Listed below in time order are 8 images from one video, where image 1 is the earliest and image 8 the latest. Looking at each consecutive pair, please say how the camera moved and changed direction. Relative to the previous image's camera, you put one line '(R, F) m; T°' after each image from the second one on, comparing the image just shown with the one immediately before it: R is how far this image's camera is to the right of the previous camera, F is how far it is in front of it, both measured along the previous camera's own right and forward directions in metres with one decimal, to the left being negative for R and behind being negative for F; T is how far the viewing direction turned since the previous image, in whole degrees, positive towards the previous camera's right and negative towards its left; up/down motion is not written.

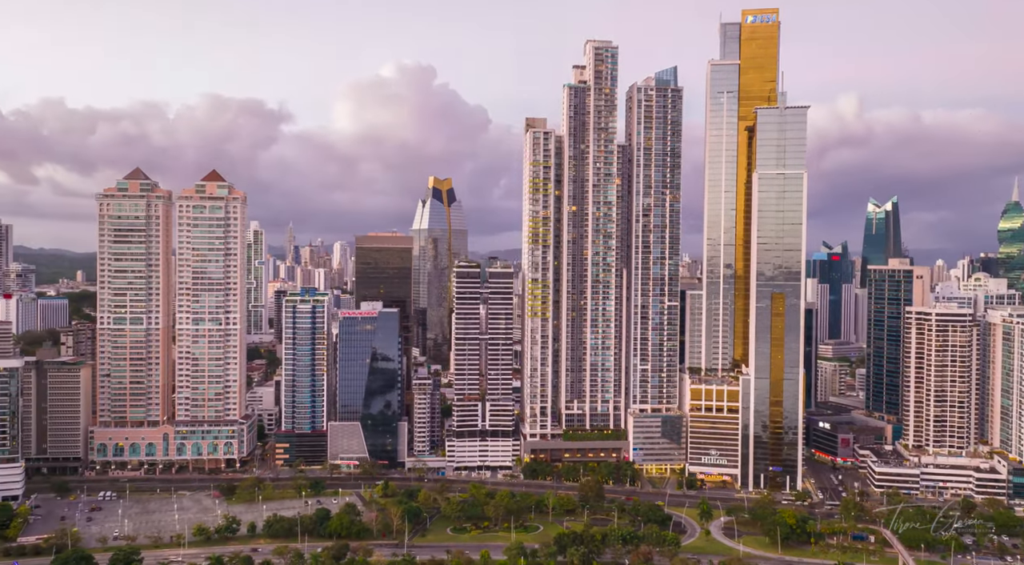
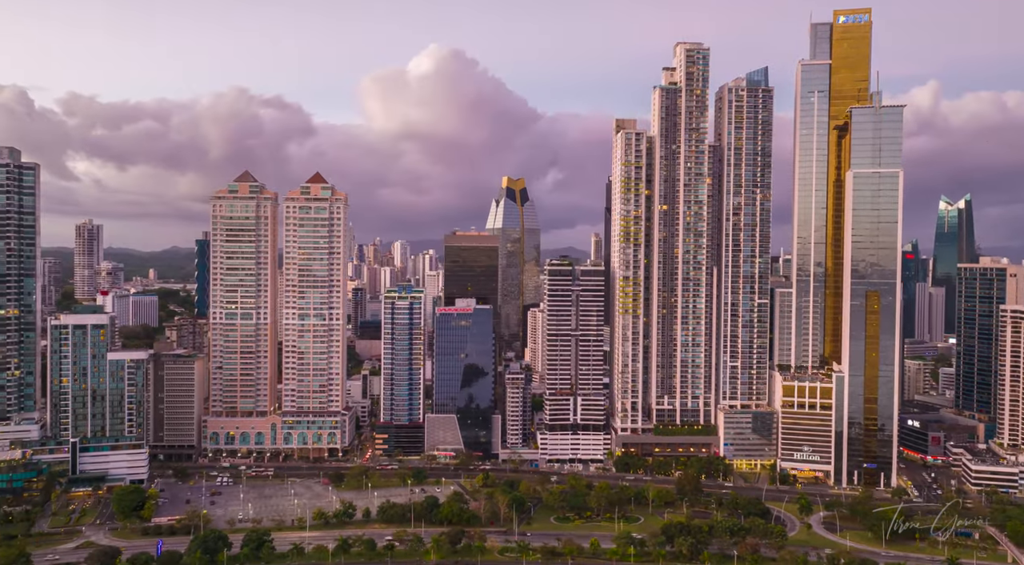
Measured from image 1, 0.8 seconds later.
(-5.9, -2.3) m; -3°
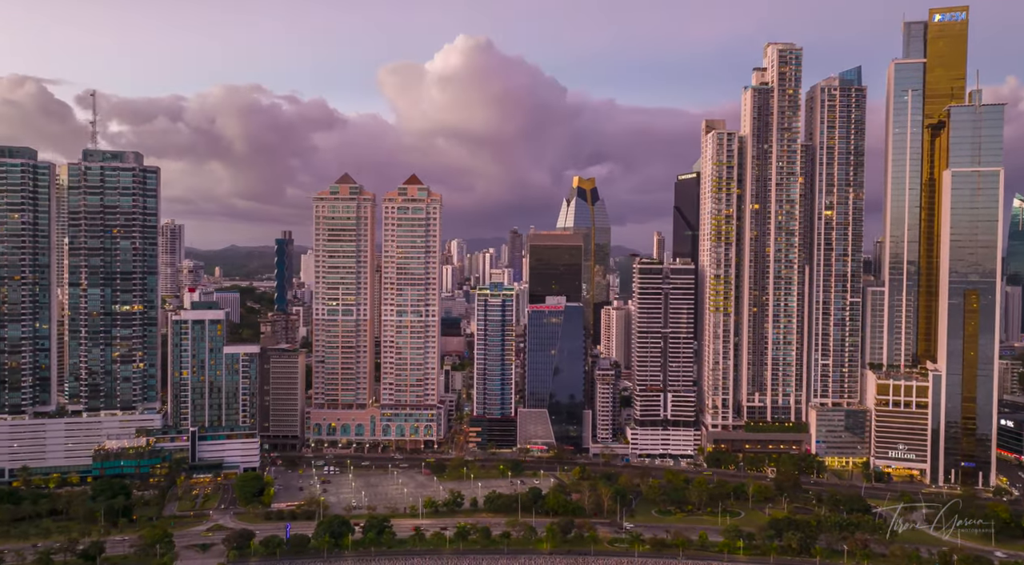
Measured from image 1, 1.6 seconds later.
(-6.4, -2.1) m; -3°
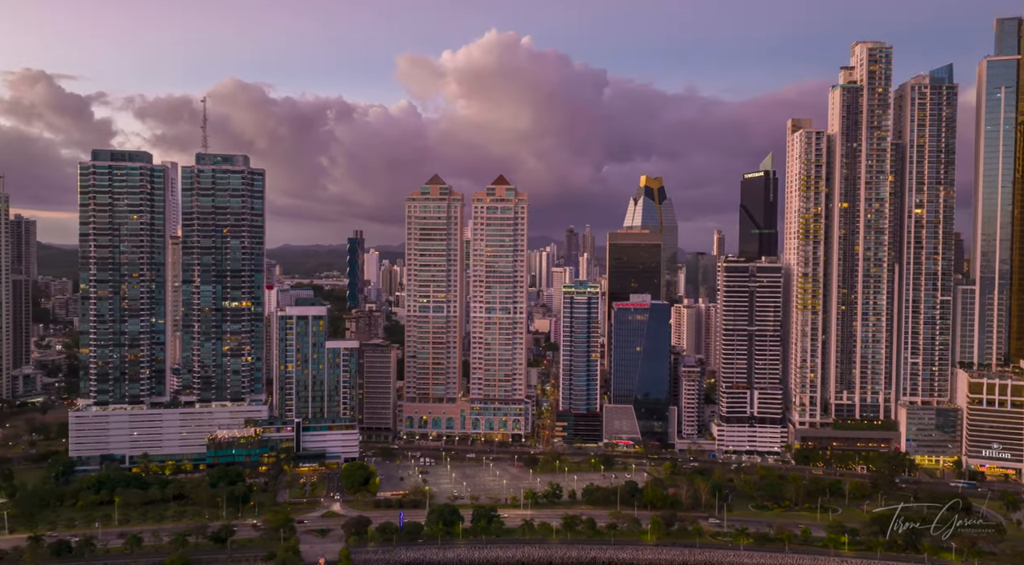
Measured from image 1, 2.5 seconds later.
(-6.2, -2.0) m; -3°
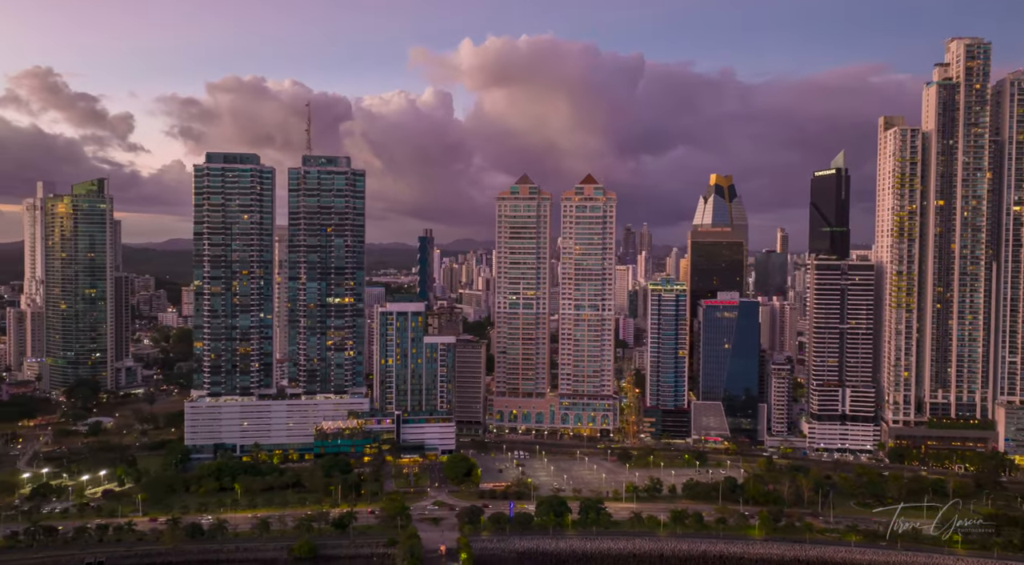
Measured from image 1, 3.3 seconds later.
(-6.5, -1.8) m; -3°
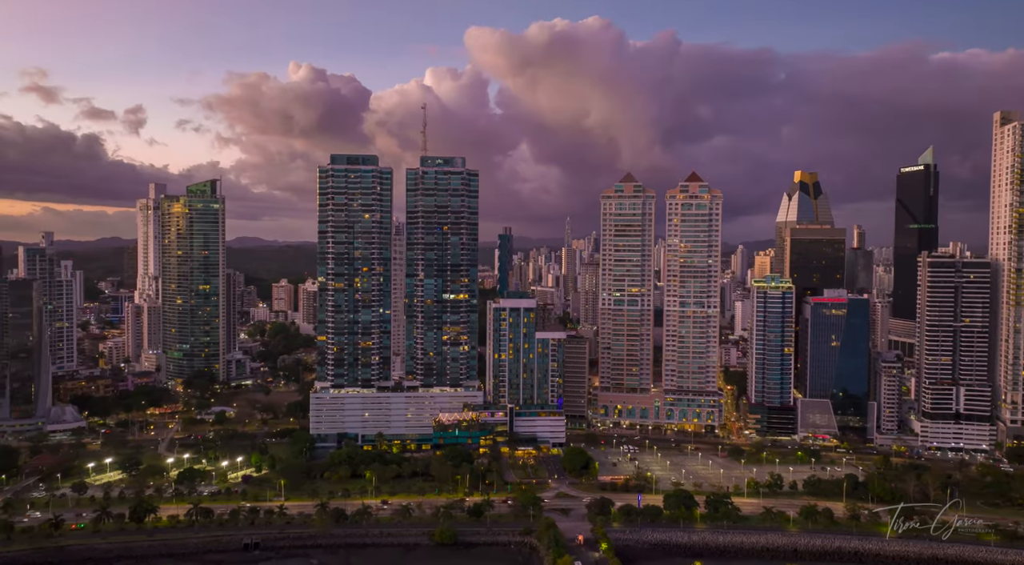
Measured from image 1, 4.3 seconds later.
(-8.0, -1.9) m; -3°
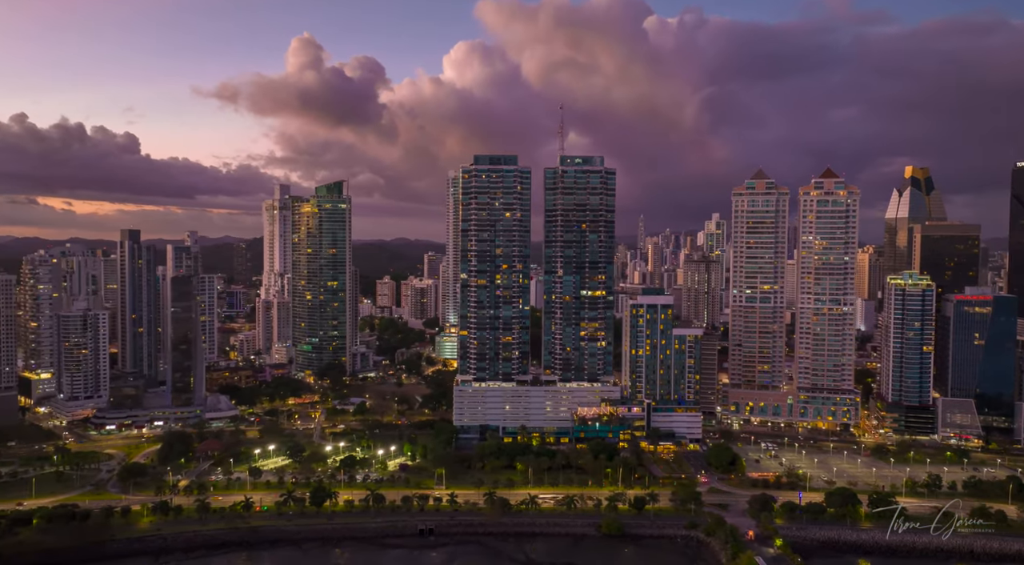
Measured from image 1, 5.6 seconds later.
(-10.1, -1.8) m; -4°
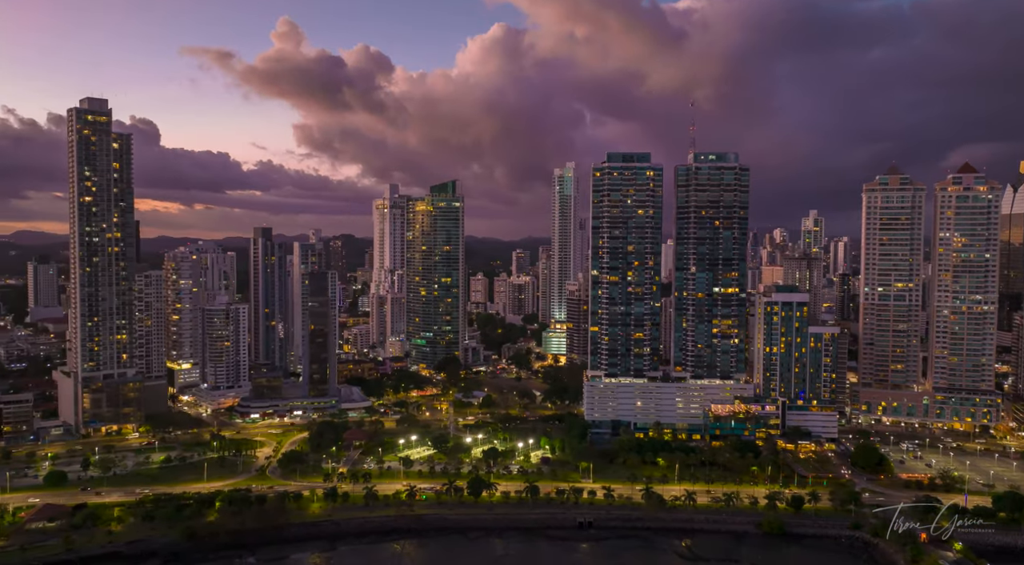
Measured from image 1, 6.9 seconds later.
(-10.1, -1.1) m; -4°
